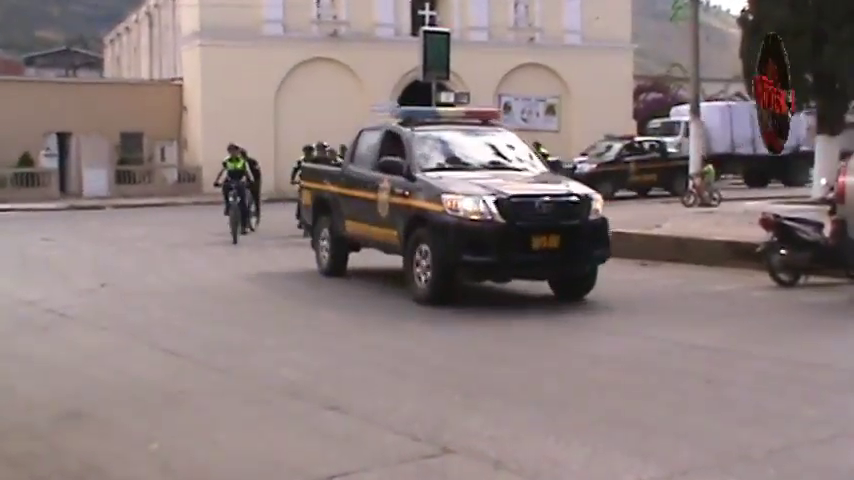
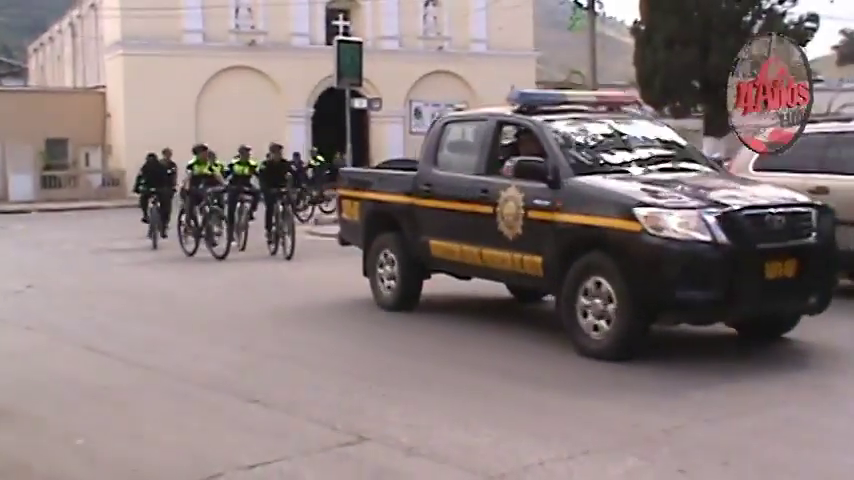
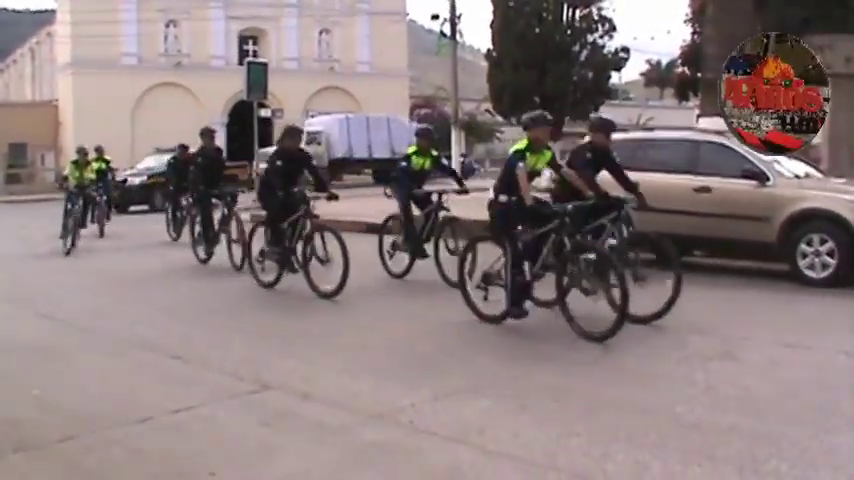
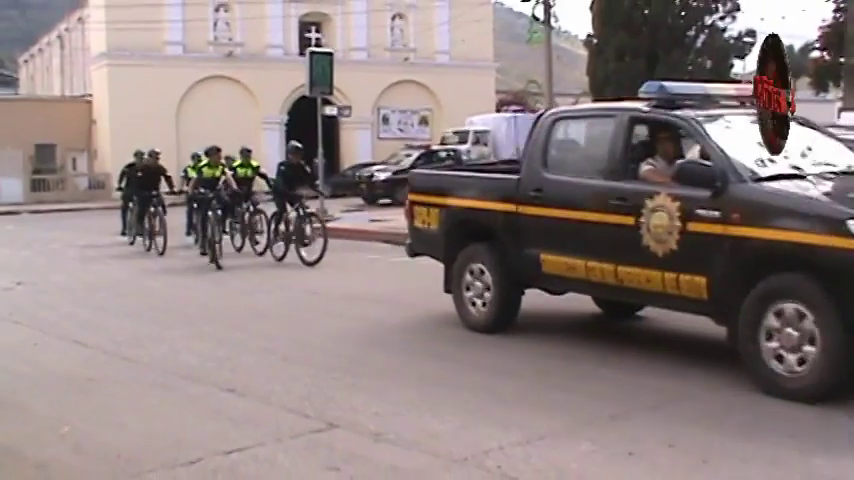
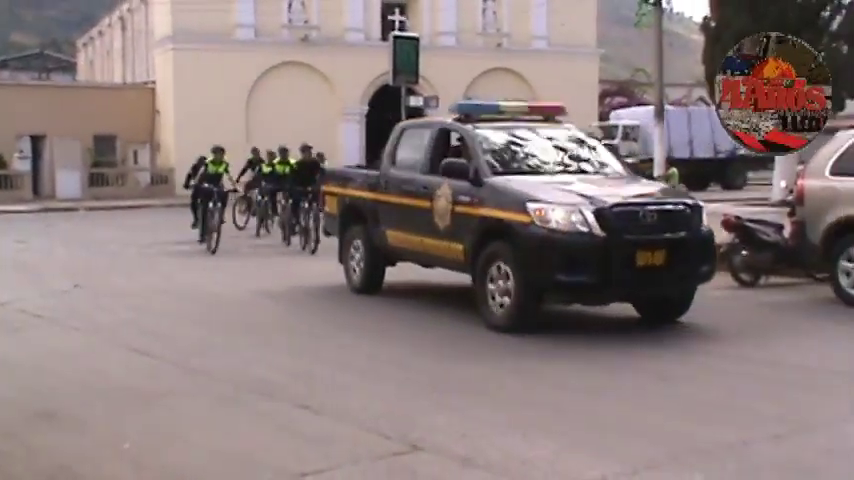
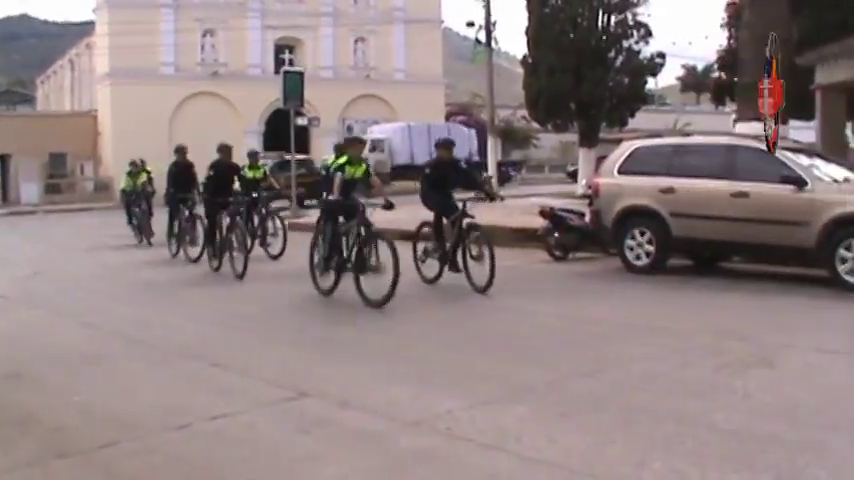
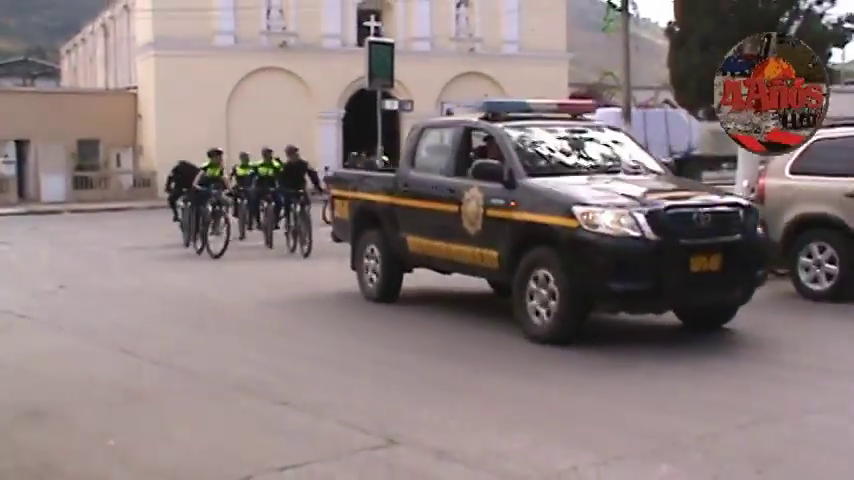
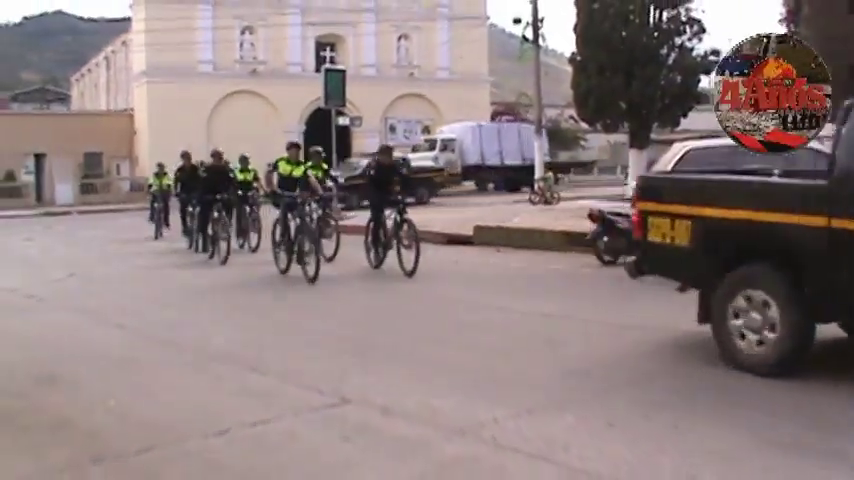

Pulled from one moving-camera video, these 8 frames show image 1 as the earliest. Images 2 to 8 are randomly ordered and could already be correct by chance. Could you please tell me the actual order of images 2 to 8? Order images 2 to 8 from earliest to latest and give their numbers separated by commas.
5, 7, 2, 4, 8, 6, 3
